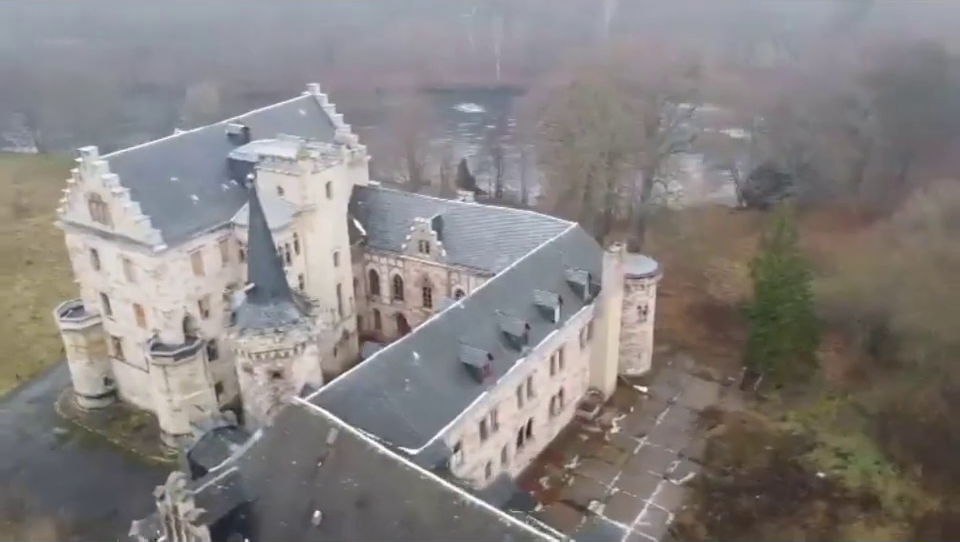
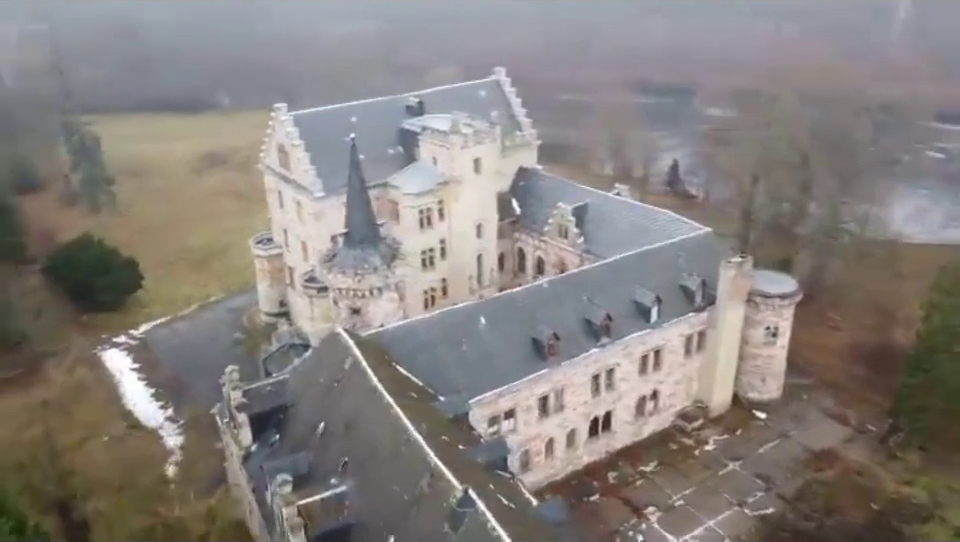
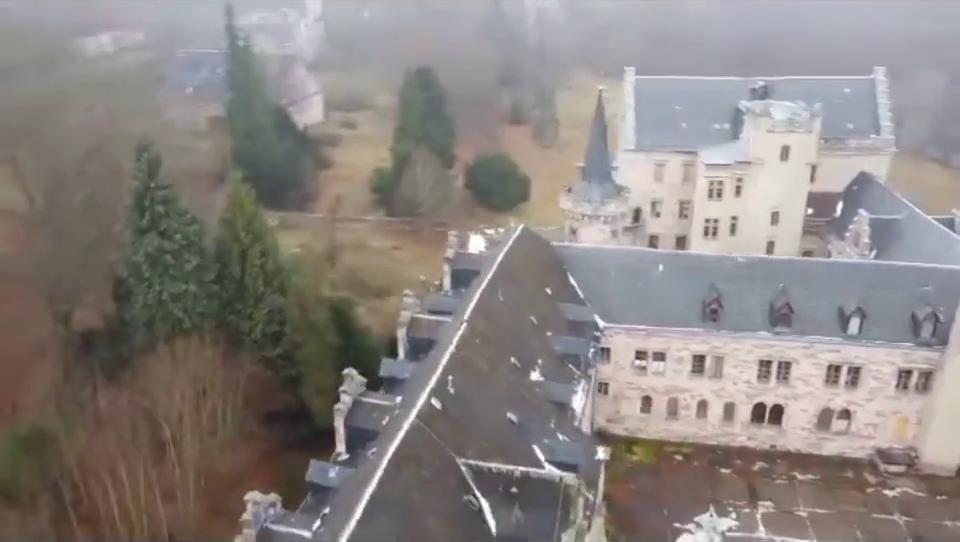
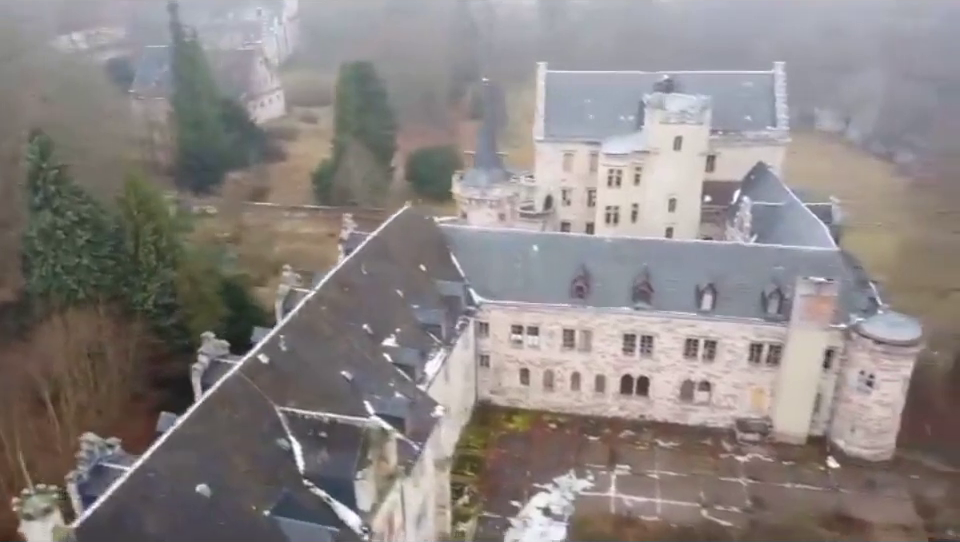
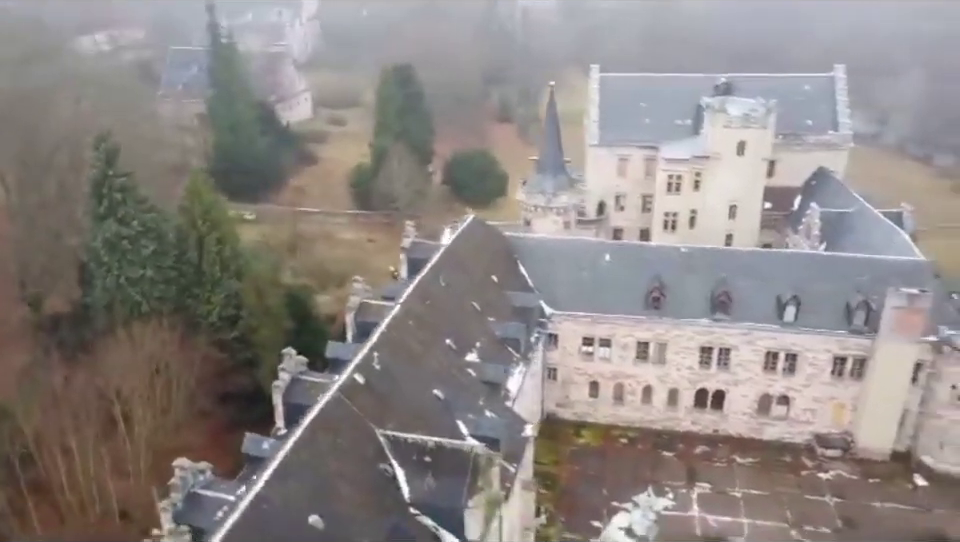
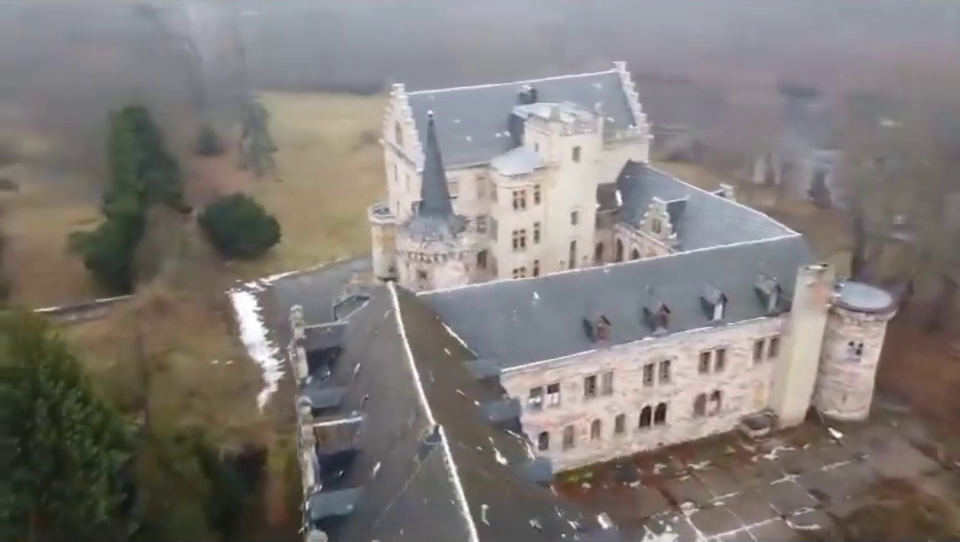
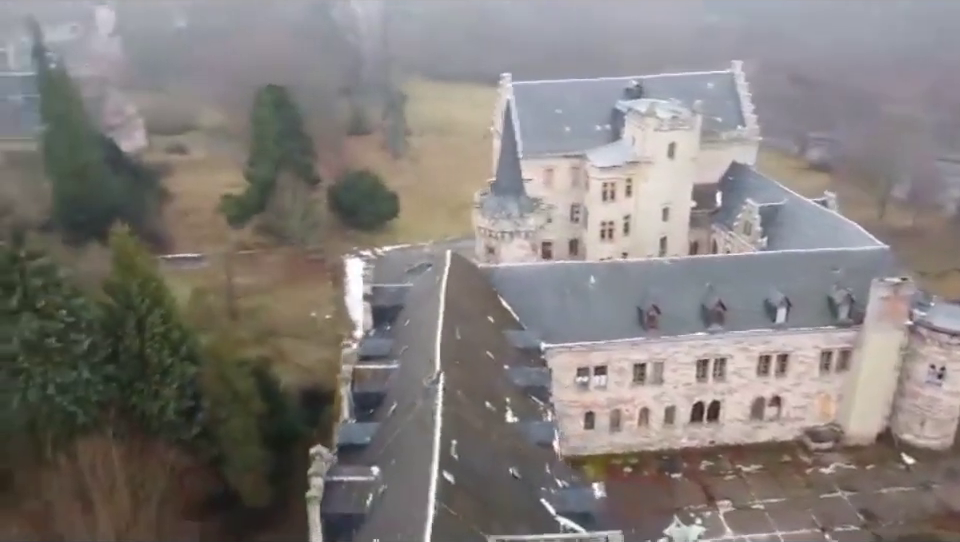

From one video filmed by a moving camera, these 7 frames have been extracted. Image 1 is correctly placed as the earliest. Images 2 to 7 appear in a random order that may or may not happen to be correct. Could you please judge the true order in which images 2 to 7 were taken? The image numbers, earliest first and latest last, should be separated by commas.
2, 6, 7, 3, 5, 4
